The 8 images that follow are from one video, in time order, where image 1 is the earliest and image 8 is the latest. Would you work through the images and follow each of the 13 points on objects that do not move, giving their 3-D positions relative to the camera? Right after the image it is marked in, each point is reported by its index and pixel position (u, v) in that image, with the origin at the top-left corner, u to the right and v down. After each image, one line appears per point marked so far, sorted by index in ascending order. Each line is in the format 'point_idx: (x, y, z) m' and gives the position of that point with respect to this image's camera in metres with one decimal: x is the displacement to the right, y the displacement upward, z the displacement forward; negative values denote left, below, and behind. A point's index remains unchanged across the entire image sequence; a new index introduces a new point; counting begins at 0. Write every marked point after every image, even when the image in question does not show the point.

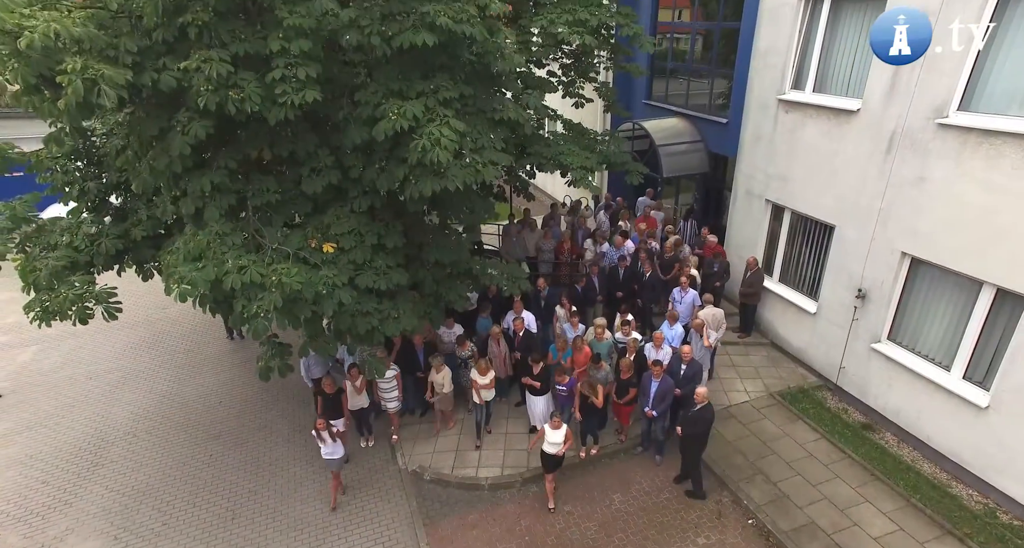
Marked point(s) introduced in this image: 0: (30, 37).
0: (-3.8, +1.9, +4.7) m
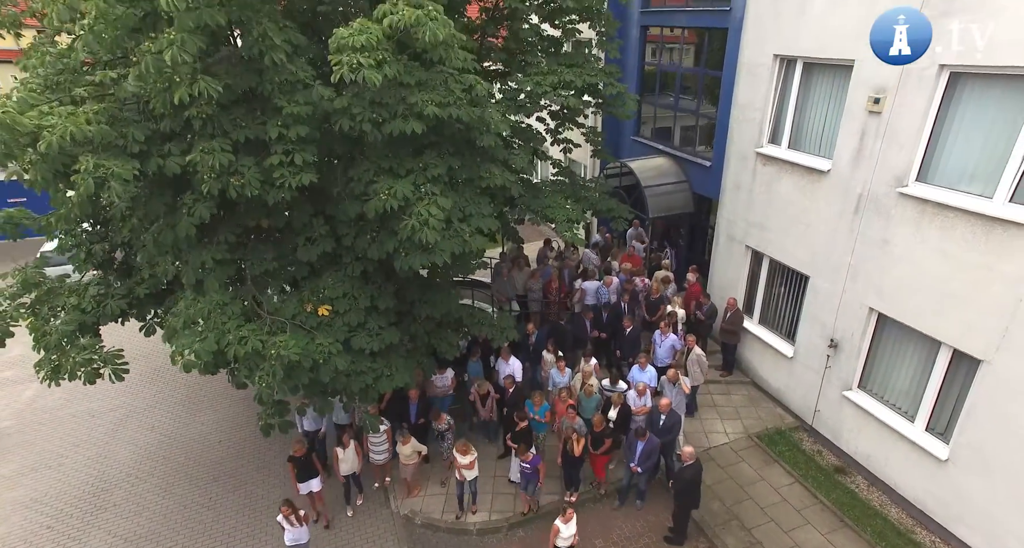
0: (-4.0, +1.2, +5.1) m
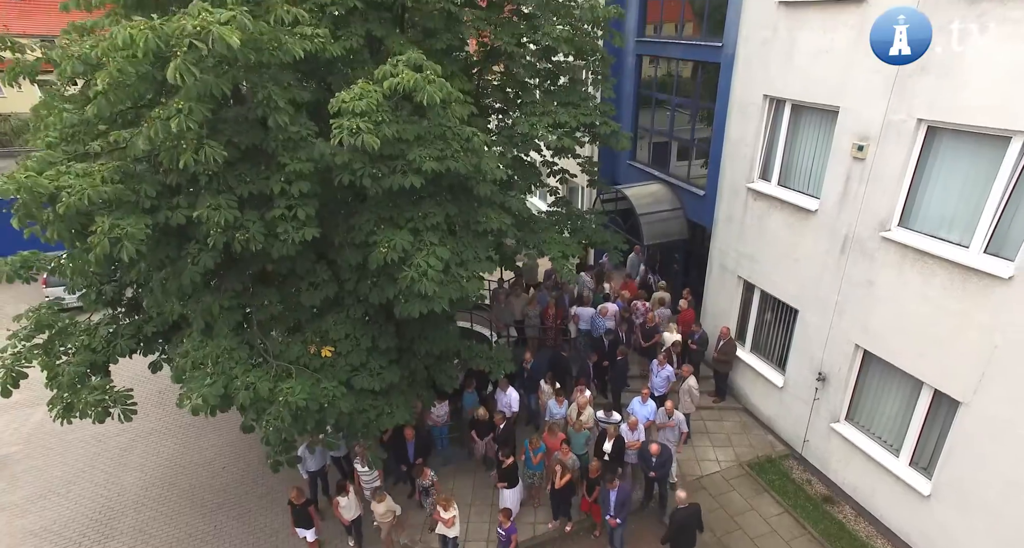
0: (-4.0, +0.6, +5.3) m
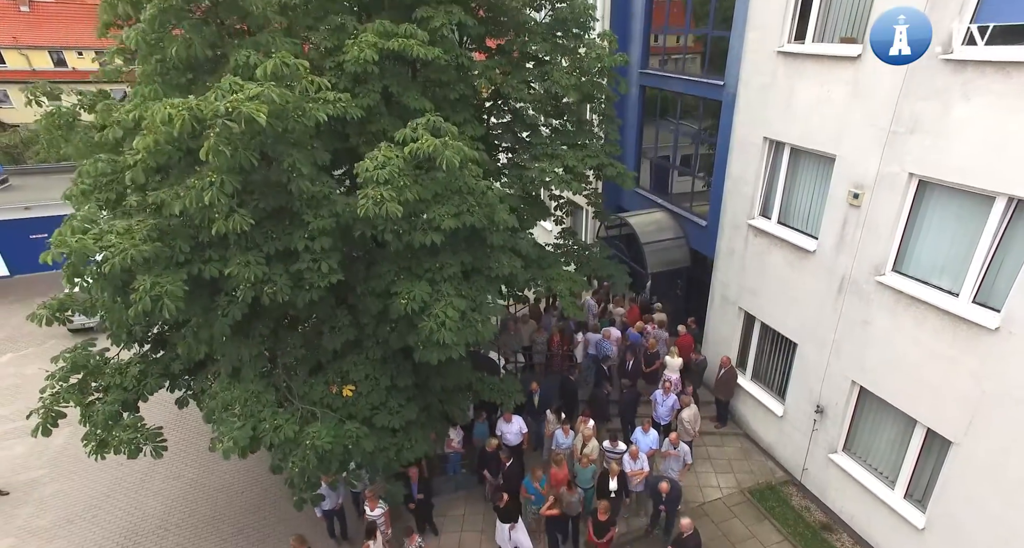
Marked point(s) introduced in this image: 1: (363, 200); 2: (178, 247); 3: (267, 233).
0: (-3.9, +0.1, +5.7) m
1: (-1.4, +0.7, +5.7) m
2: (-3.5, +0.3, +6.3) m
3: (-2.6, +0.4, +6.4) m
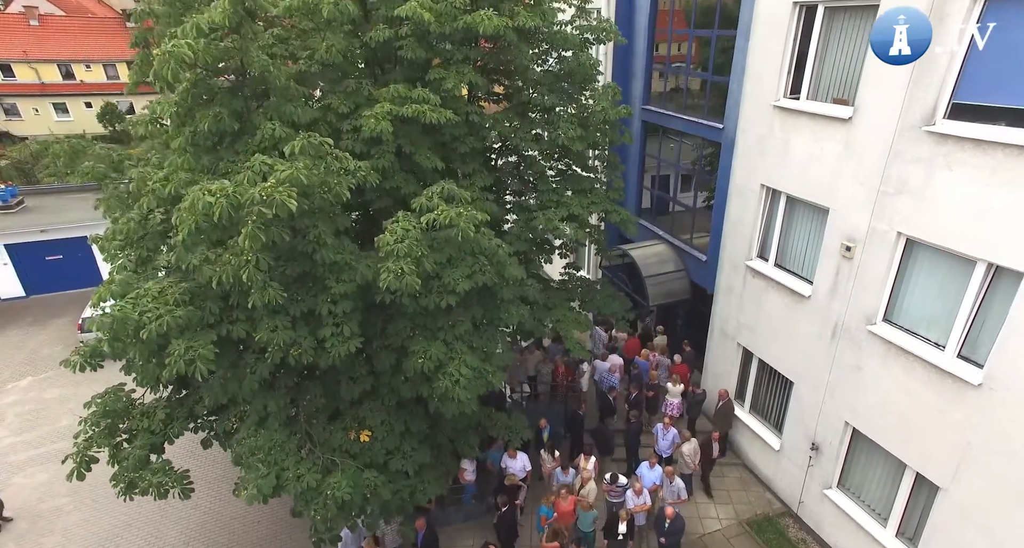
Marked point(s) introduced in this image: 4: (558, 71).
0: (-3.8, -0.6, +6.1) m
1: (-1.3, 0.0, +6.1) m
2: (-3.4, -0.4, +6.7) m
3: (-2.5, -0.3, +6.8) m
4: (+0.8, +3.4, +10.0) m
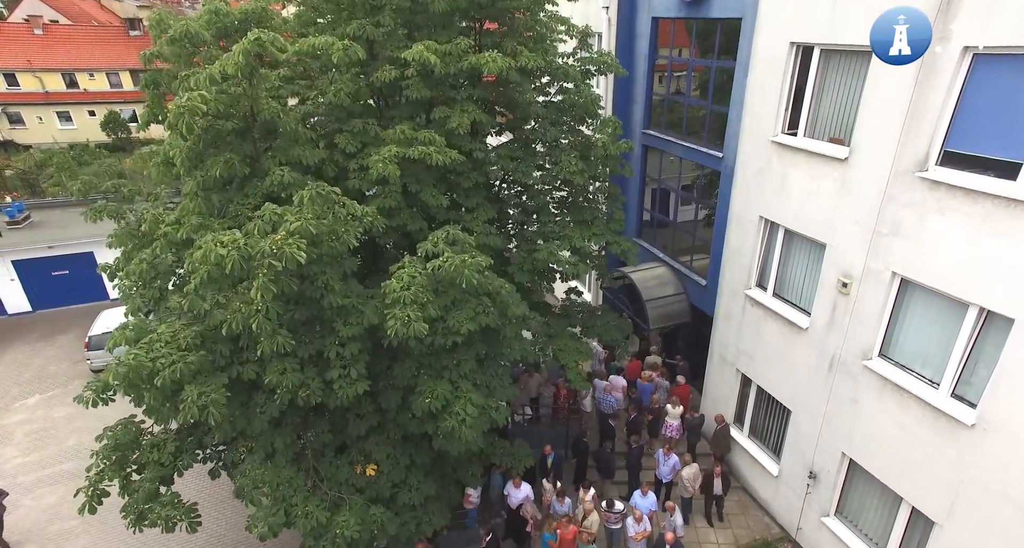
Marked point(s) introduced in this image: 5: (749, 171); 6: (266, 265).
0: (-3.7, -1.1, +6.3) m
1: (-1.3, -0.5, +6.3) m
2: (-3.4, -0.9, +6.9) m
3: (-2.5, -0.8, +7.0) m
4: (+0.8, +2.9, +10.2) m
5: (+4.1, +1.8, +10.2) m
6: (-2.4, +0.1, +5.9) m
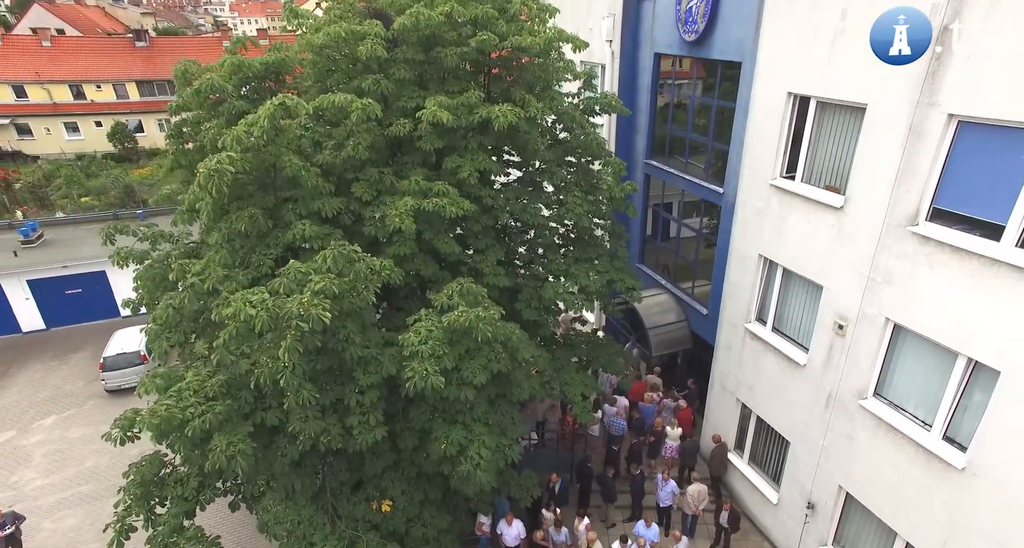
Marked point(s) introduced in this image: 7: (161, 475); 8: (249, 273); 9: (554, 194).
0: (-3.6, -1.7, +6.7) m
1: (-1.1, -1.1, +6.7) m
2: (-3.3, -1.5, +7.3) m
3: (-2.4, -1.4, +7.3) m
4: (+0.9, +2.3, +10.6) m
5: (+4.2, +1.1, +10.5) m
6: (-2.3, -0.5, +6.2) m
7: (-5.3, -3.0, +9.0) m
8: (-3.4, 0.0, +7.7) m
9: (+0.7, +1.4, +10.4) m
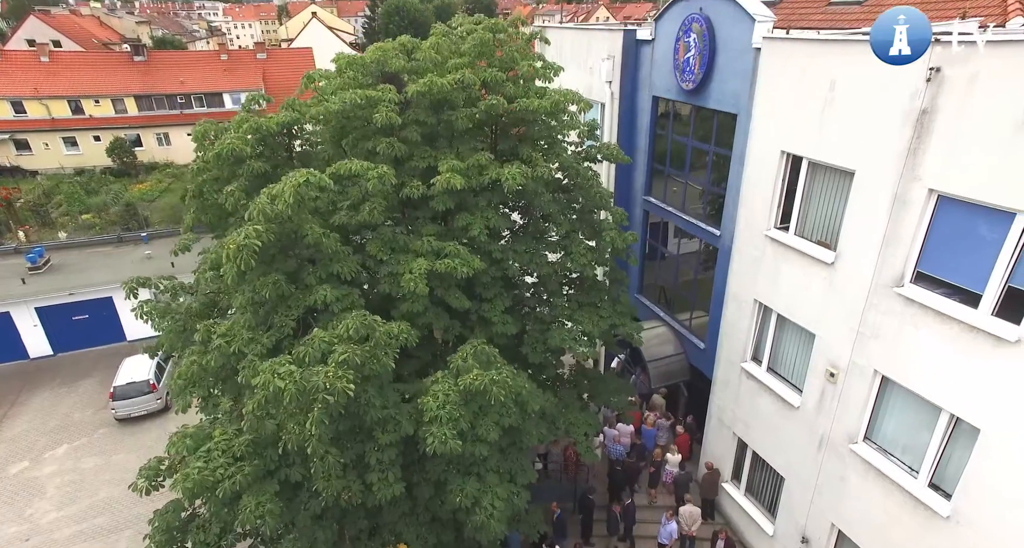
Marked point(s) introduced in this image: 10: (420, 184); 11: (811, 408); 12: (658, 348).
0: (-3.5, -2.6, +7.1) m
1: (-1.0, -1.9, +7.1) m
2: (-3.1, -2.4, +7.7) m
3: (-2.2, -2.2, +7.8) m
4: (+1.0, +1.5, +11.0) m
5: (+4.3, +0.3, +11.0) m
6: (-2.2, -1.4, +6.6) m
7: (-5.2, -3.9, +9.4) m
8: (-3.3, -0.8, +8.1) m
9: (+0.8, +0.6, +10.8) m
10: (-1.4, +1.4, +9.0) m
11: (+5.0, -2.2, +10.0) m
12: (+3.5, -1.8, +14.0) m
